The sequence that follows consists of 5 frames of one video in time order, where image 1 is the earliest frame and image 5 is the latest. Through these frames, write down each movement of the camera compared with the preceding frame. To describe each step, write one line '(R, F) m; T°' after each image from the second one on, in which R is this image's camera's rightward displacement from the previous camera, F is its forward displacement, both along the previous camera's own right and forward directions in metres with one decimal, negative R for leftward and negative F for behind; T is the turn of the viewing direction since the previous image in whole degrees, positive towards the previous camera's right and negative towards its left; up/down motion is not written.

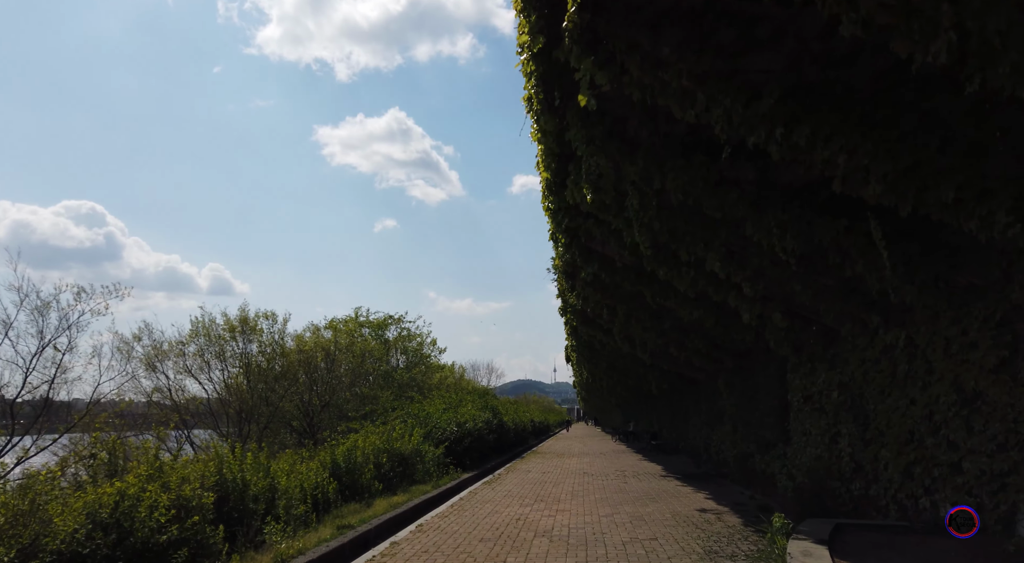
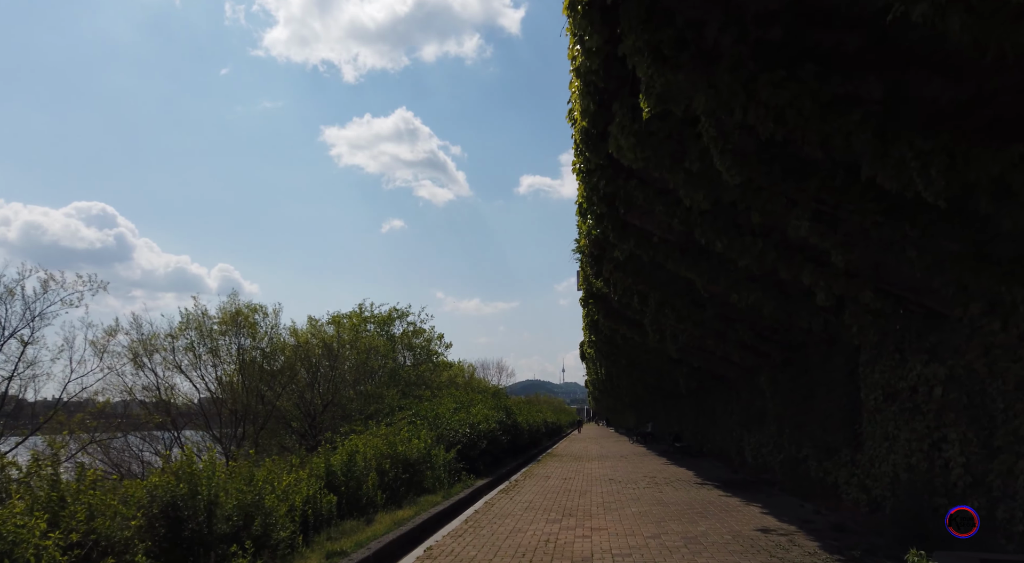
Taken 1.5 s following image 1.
(-0.3, +1.8) m; -1°
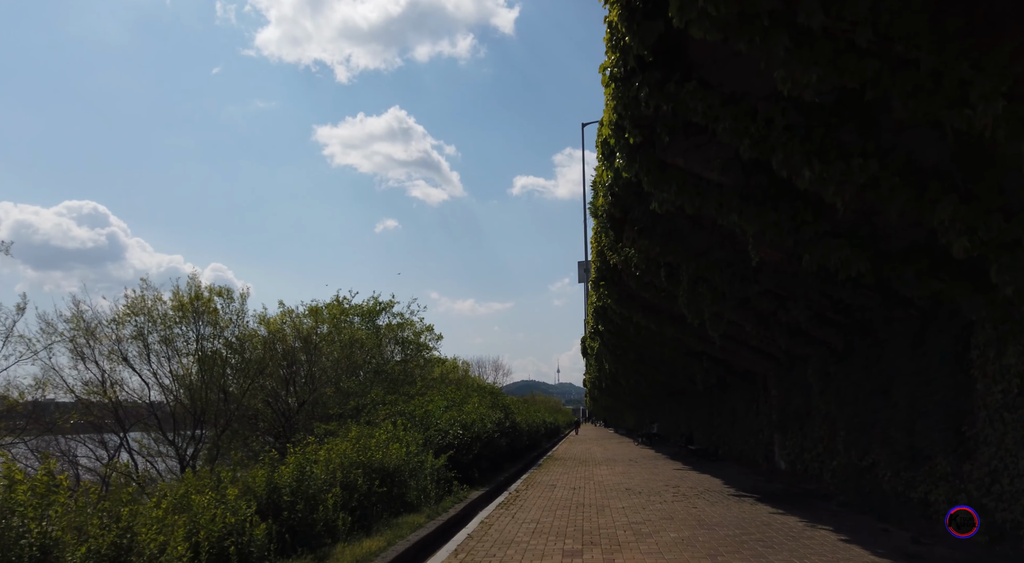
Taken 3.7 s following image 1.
(-0.1, +2.7) m; +1°
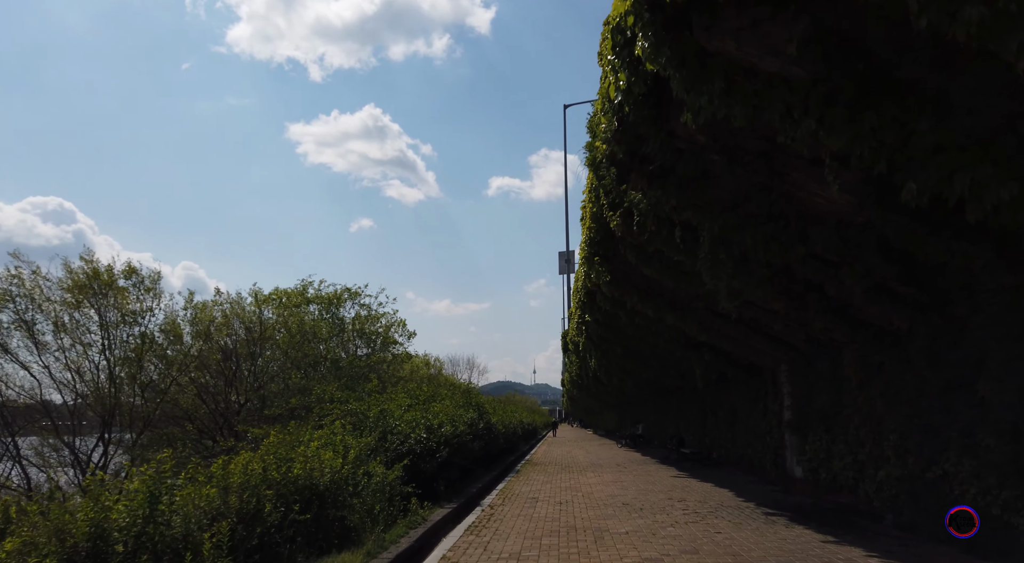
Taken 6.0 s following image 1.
(0.0, +2.7) m; +2°
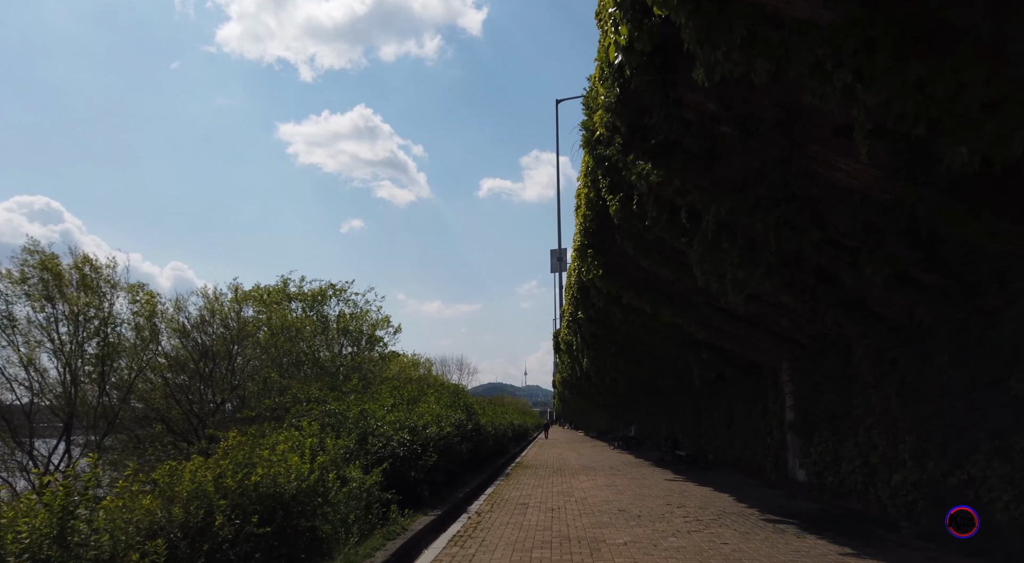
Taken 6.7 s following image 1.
(0.0, +0.8) m; +1°
